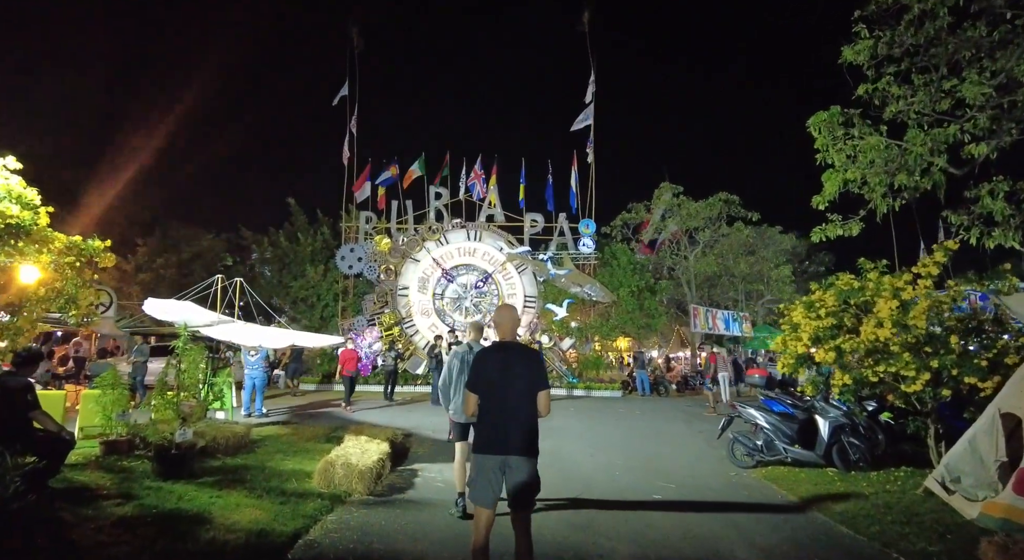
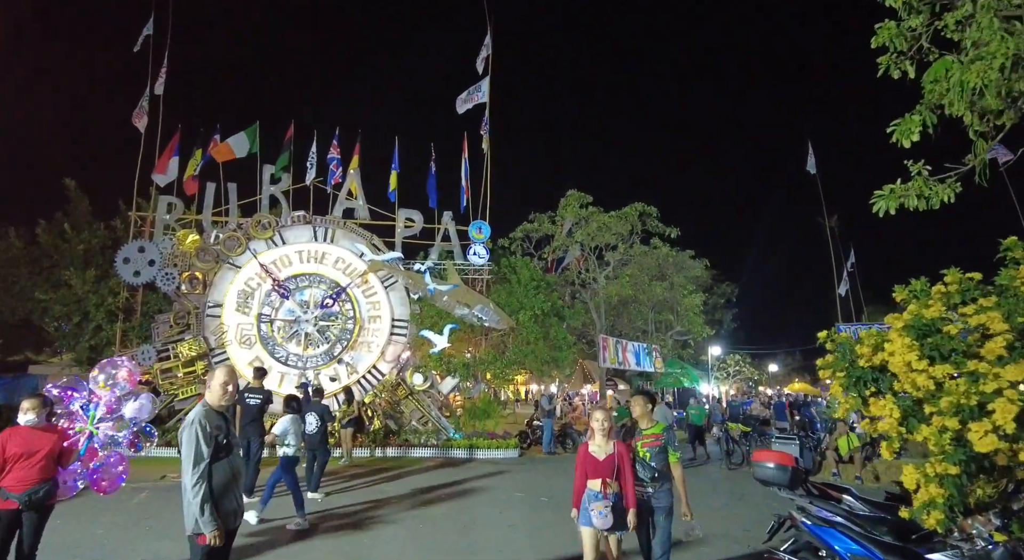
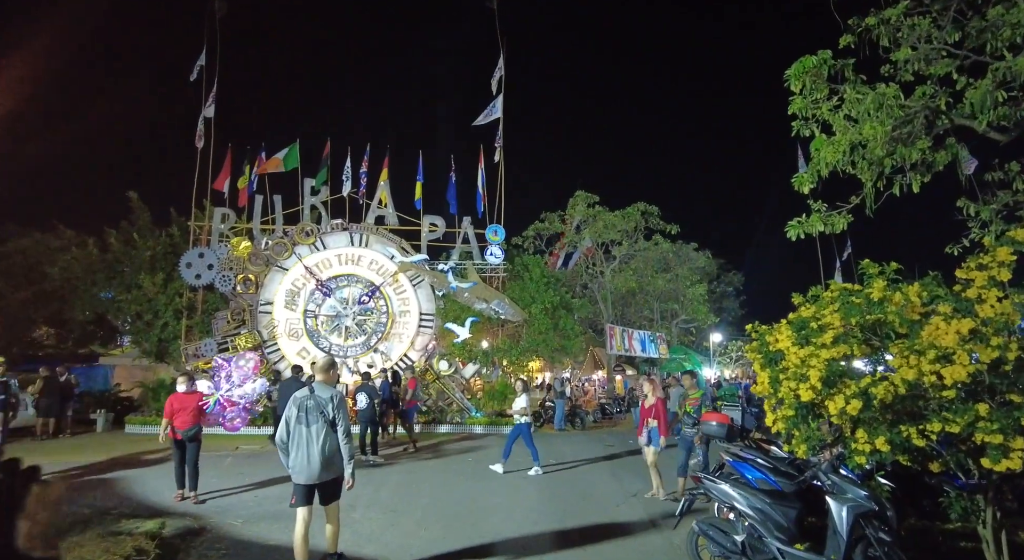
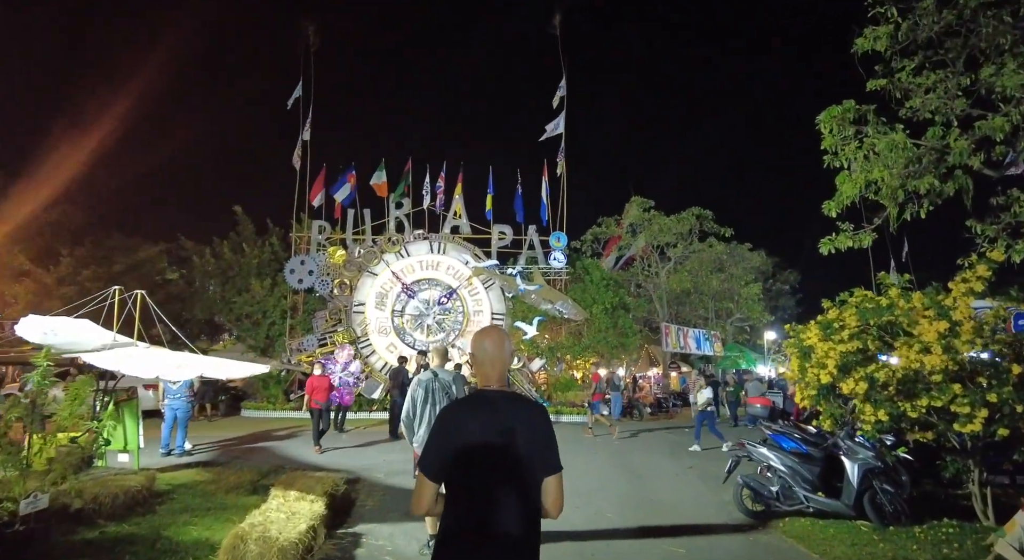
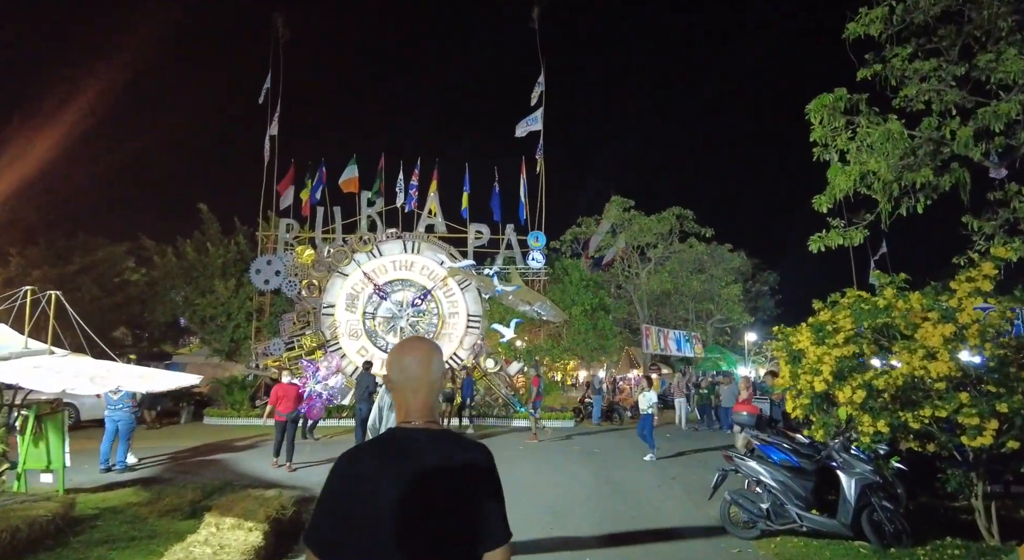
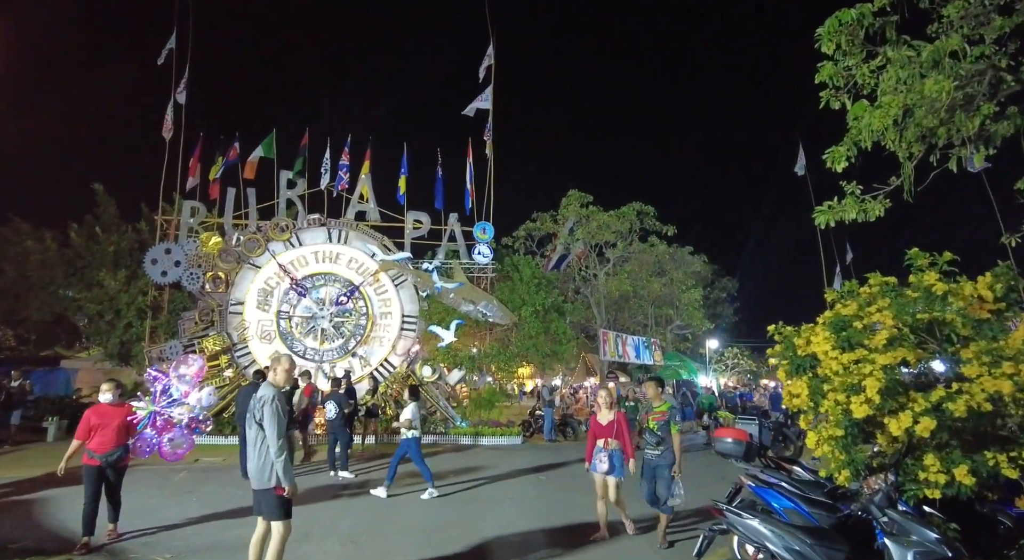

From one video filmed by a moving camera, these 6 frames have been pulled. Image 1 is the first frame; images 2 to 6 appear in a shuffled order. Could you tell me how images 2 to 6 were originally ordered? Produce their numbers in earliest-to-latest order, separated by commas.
4, 5, 3, 6, 2
